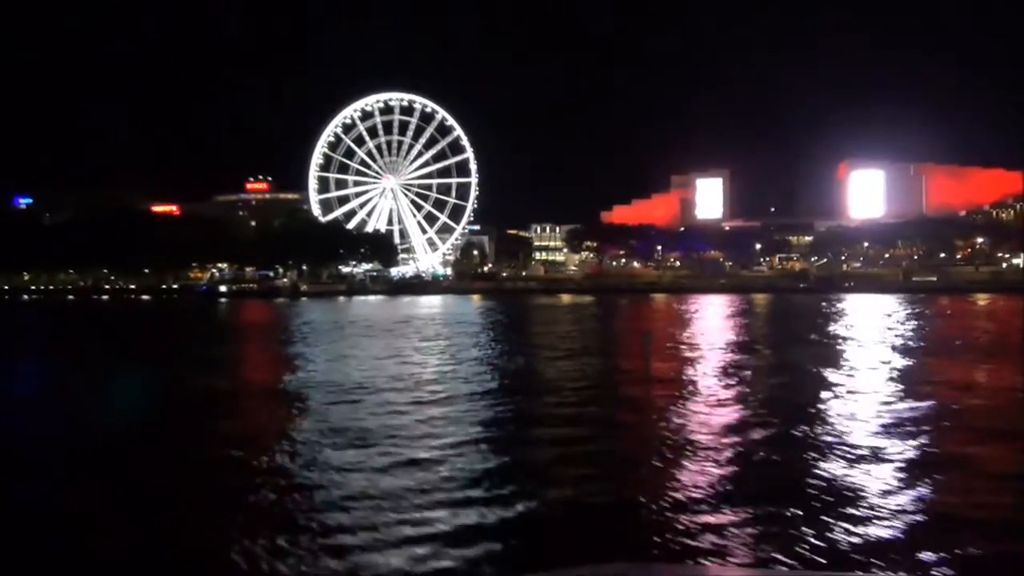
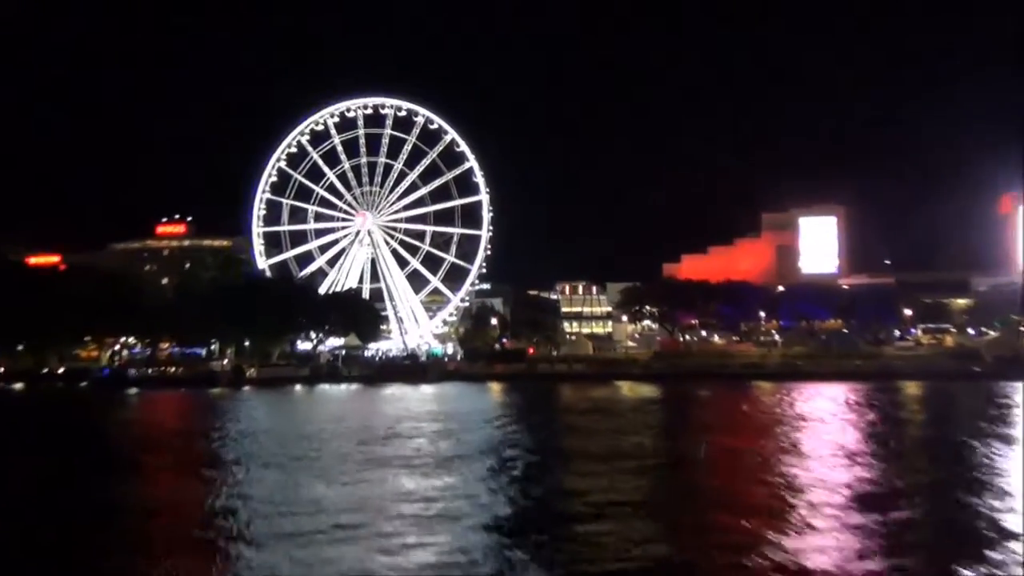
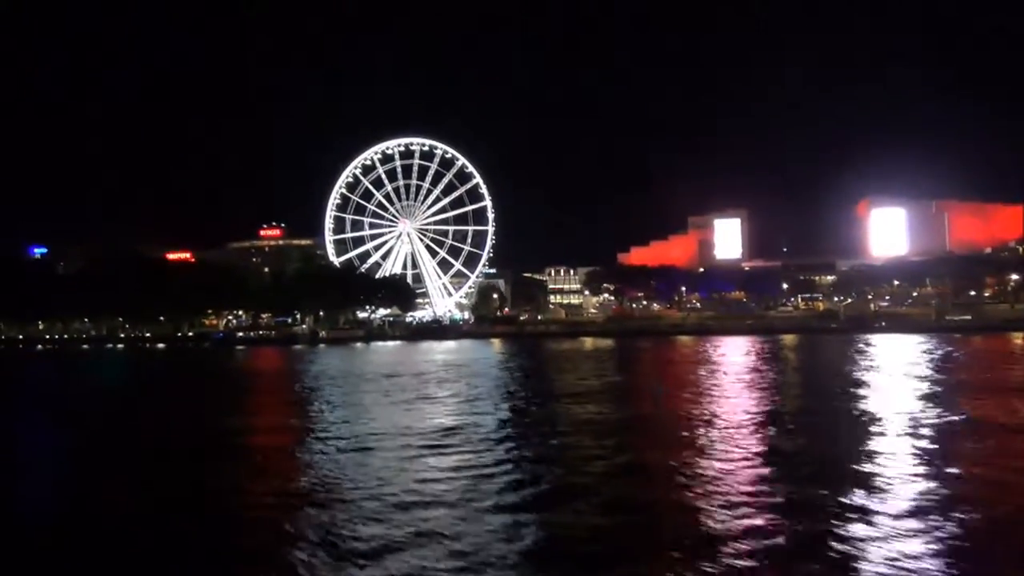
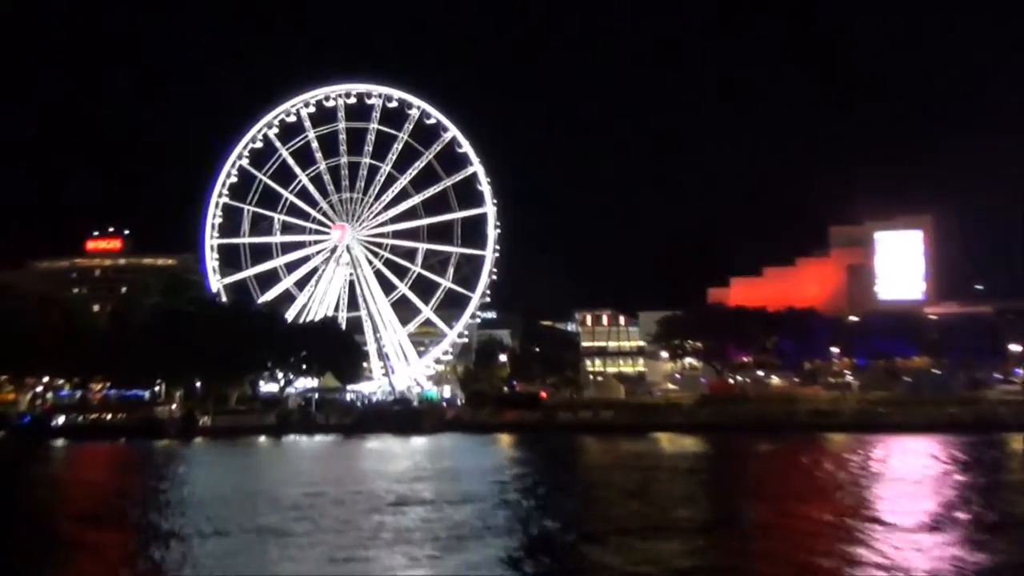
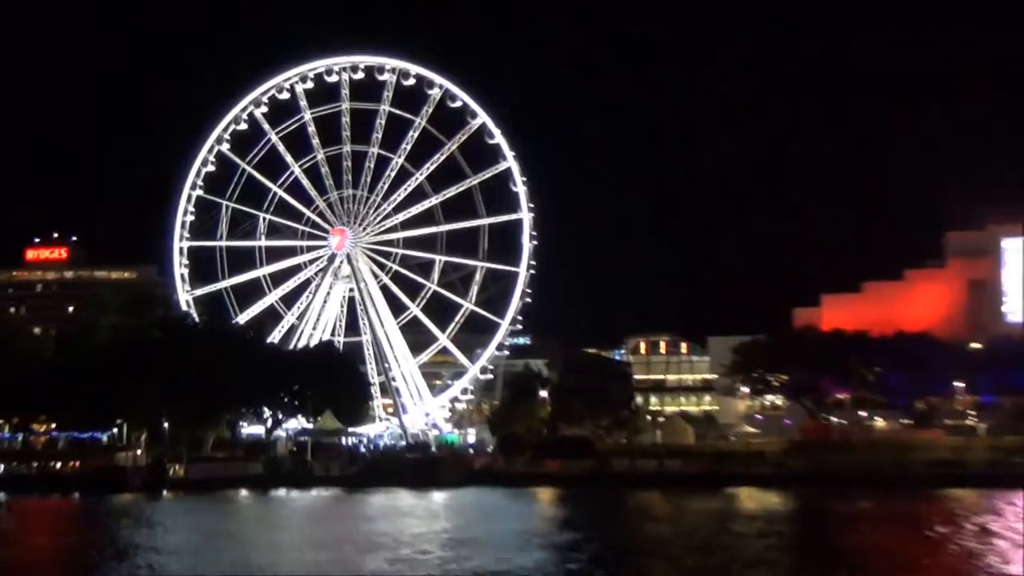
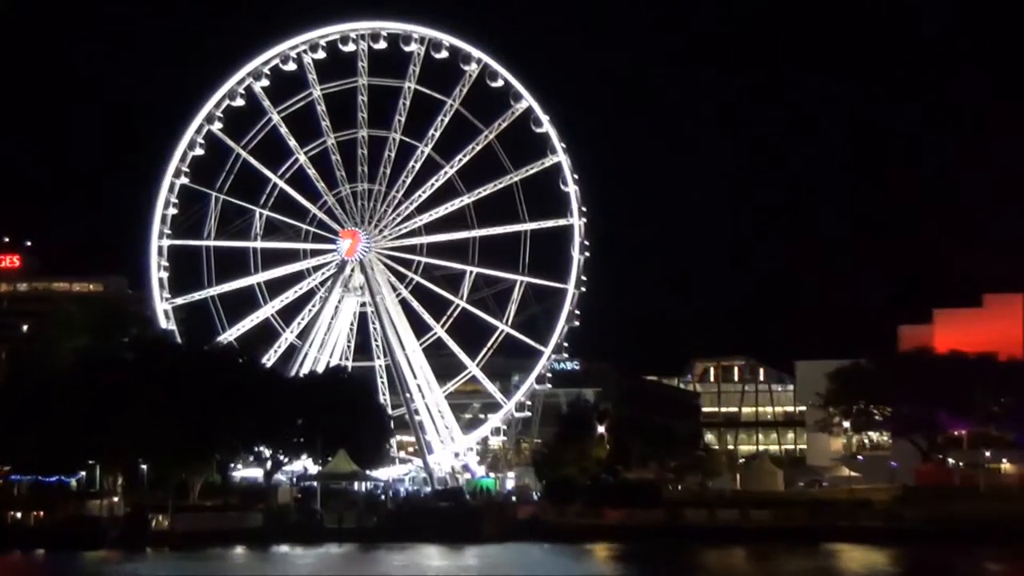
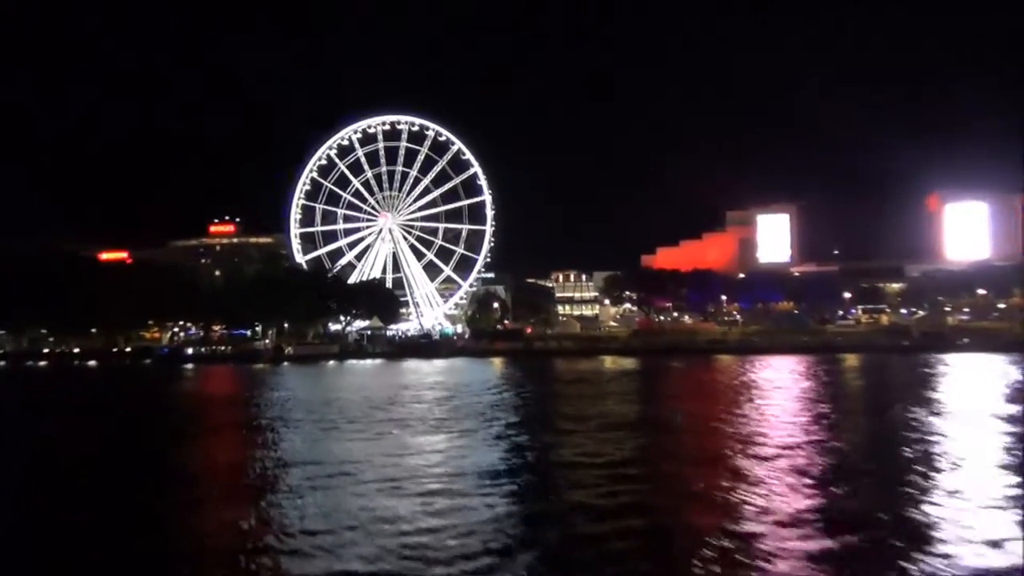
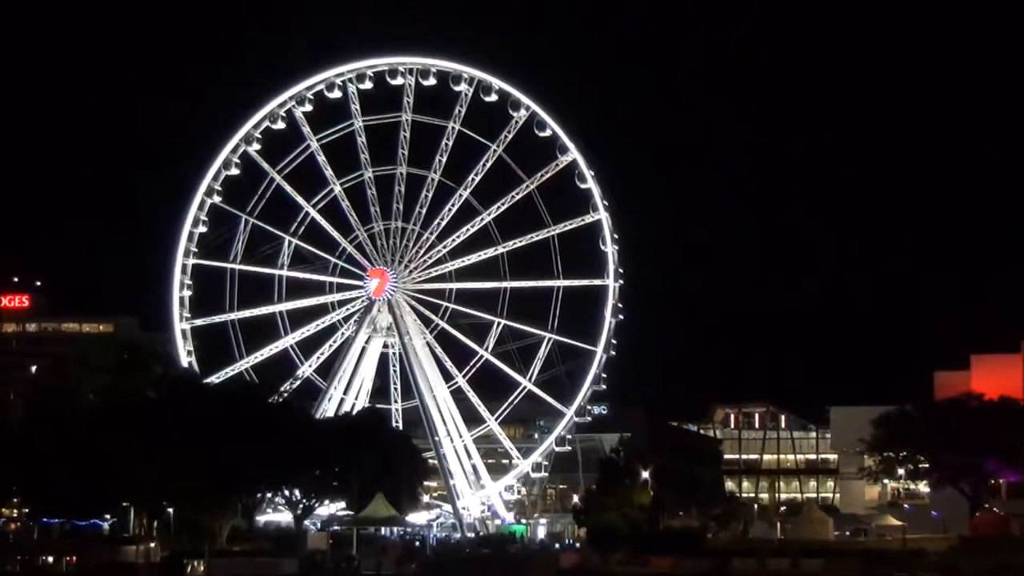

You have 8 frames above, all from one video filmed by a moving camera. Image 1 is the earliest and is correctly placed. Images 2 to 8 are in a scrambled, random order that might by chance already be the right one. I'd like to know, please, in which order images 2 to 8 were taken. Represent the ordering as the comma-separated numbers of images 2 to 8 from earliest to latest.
3, 7, 2, 4, 5, 6, 8
